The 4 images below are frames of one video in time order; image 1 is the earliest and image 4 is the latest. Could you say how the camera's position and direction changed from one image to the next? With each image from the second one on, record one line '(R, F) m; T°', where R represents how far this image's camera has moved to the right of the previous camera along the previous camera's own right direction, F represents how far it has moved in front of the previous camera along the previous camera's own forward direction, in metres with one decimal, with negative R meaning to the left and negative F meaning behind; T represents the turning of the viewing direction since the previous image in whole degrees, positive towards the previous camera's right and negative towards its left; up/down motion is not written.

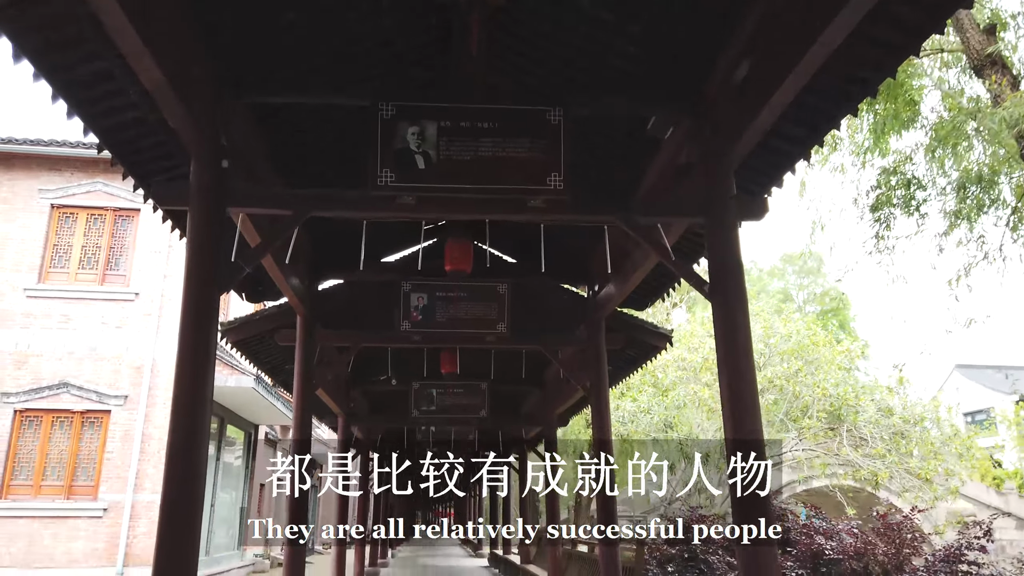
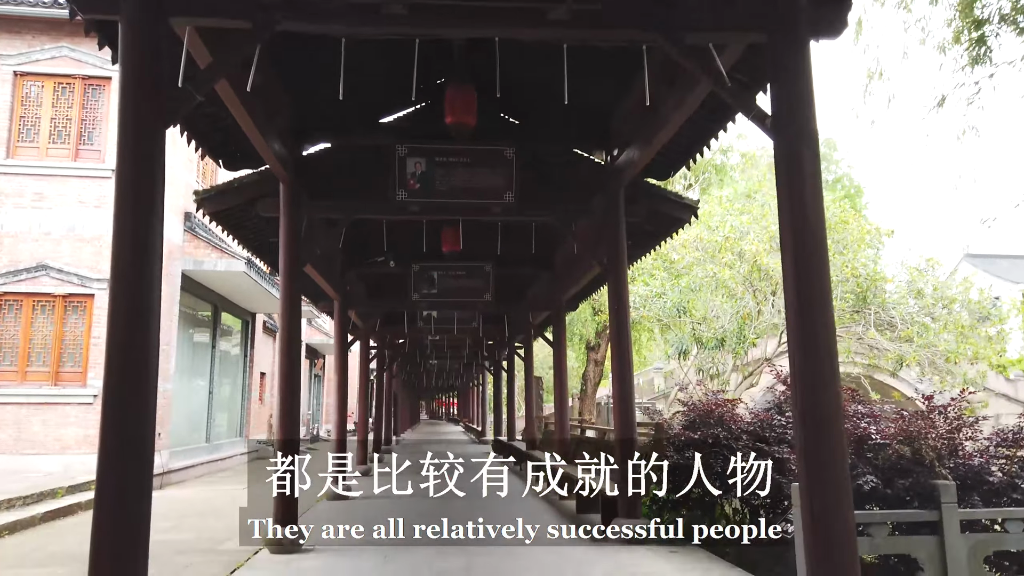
(-0.1, +0.7) m; 0°
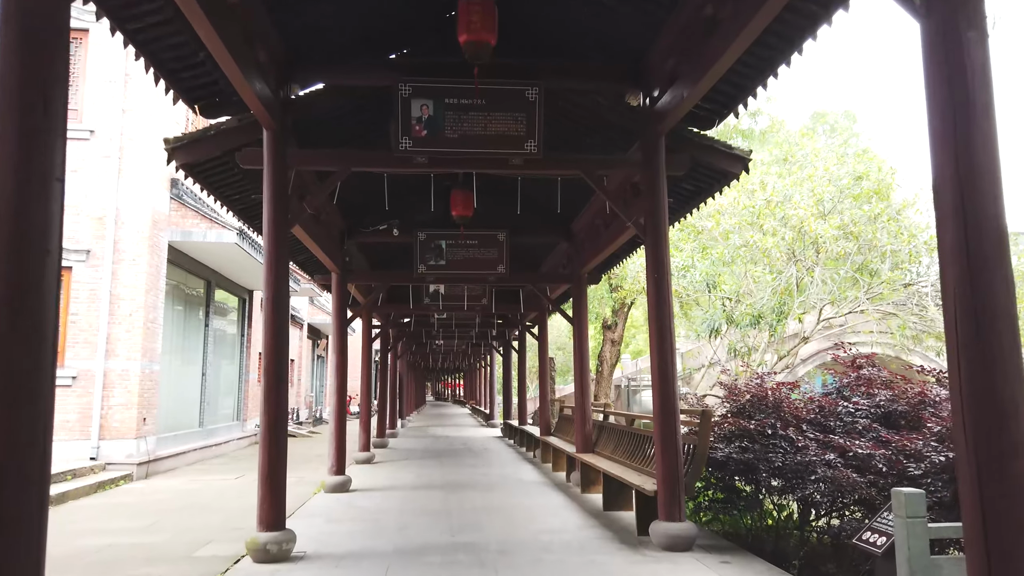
(-0.1, +0.9) m; 0°
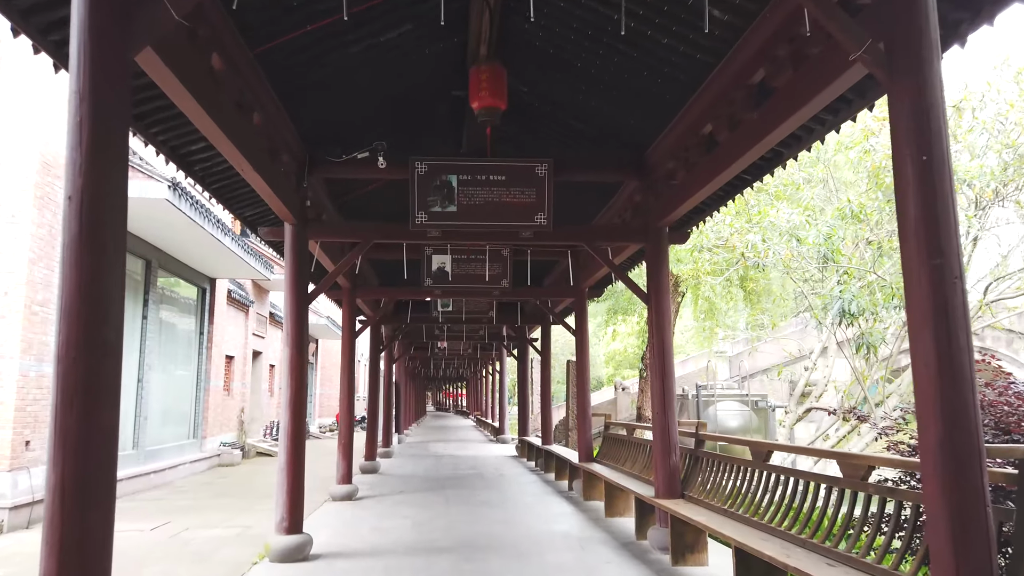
(-0.3, +2.8) m; 0°
